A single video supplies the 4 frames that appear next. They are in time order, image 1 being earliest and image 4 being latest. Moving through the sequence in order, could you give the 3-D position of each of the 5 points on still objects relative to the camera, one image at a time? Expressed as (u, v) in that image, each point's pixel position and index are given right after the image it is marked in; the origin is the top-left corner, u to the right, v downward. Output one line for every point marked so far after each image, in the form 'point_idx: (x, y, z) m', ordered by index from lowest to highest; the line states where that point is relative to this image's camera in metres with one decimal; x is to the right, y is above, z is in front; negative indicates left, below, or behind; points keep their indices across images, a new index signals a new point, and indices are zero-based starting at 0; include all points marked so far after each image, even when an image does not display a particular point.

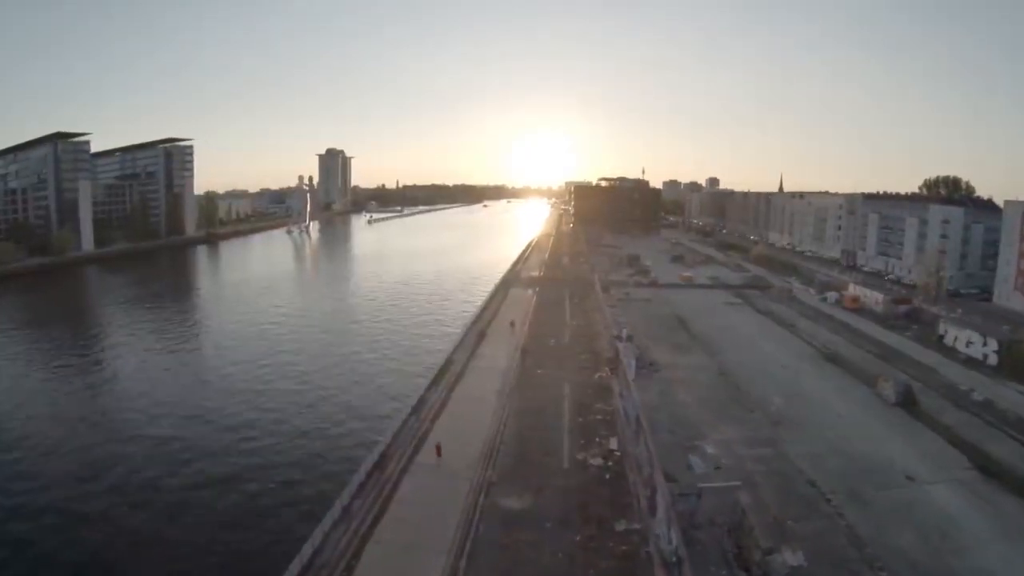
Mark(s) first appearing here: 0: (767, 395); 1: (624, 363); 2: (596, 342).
0: (+3.8, -1.6, +11.0) m
1: (+1.7, -1.1, +10.6) m
2: (+1.7, -1.1, +14.1) m
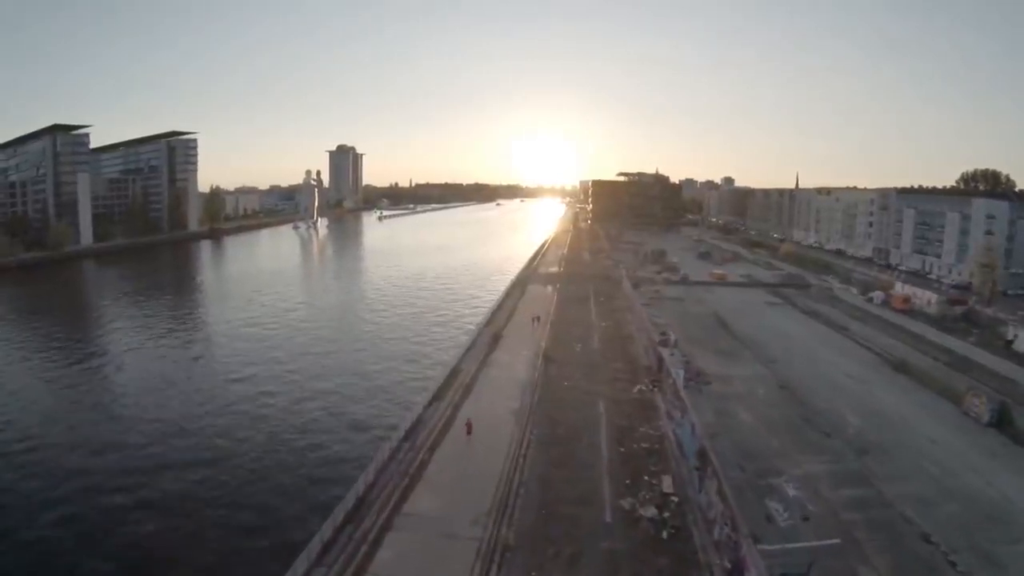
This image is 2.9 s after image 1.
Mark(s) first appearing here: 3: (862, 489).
0: (+4.1, -1.5, +9.1) m
1: (+1.9, -1.1, +8.8) m
2: (+2.0, -1.0, +12.2) m
3: (+3.2, -1.8, +6.8) m
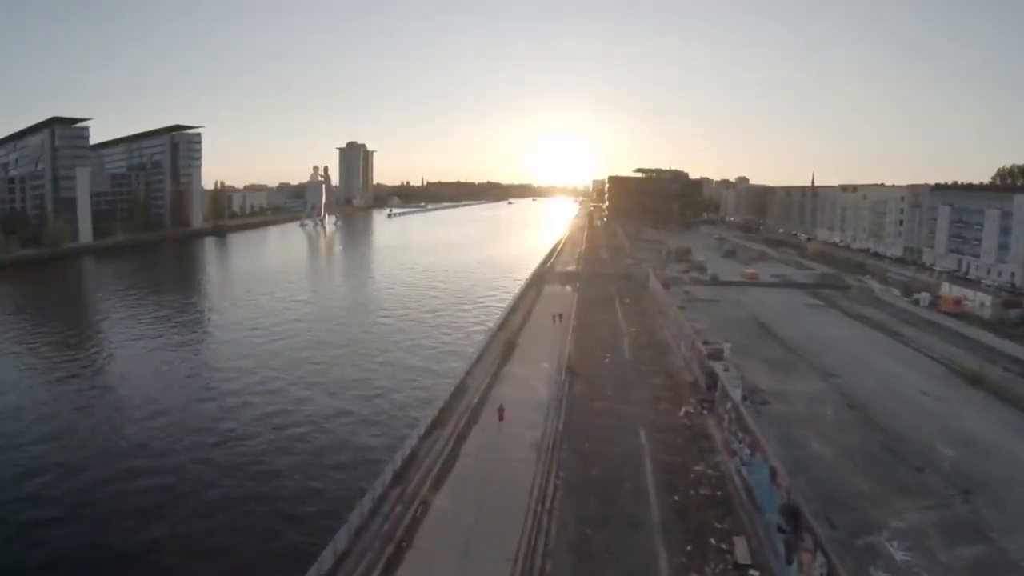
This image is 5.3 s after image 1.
0: (+4.2, -1.5, +7.5) m
1: (+2.1, -1.1, +7.3) m
2: (+2.2, -1.0, +10.7) m
3: (+3.4, -1.9, +5.3) m
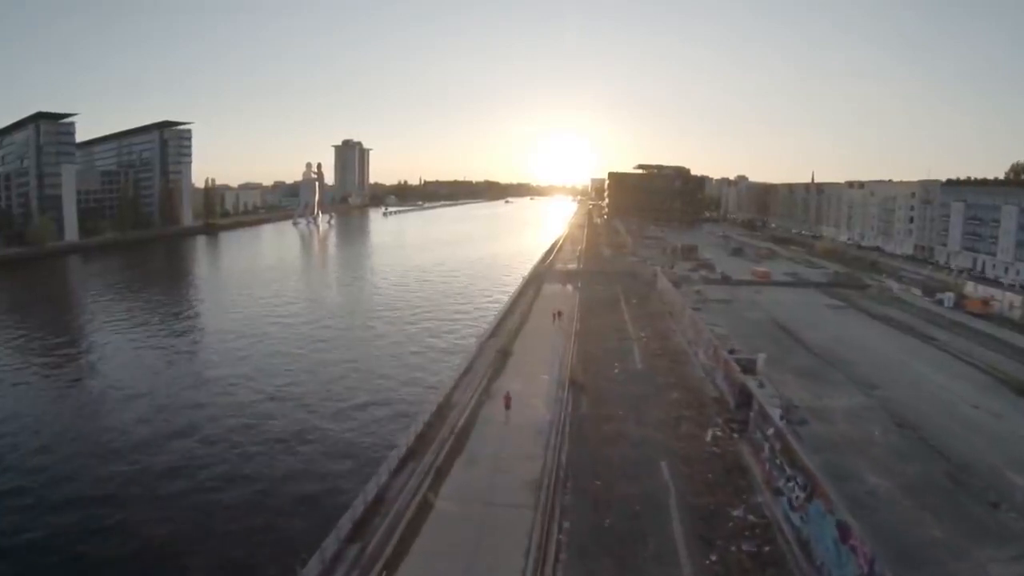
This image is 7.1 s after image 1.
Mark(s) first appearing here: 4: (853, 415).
0: (+4.2, -1.5, +6.4) m
1: (+2.0, -1.0, +6.2) m
2: (+2.2, -1.0, +9.6) m
3: (+3.3, -1.8, +4.2) m
4: (+3.4, -1.3, +7.4) m
